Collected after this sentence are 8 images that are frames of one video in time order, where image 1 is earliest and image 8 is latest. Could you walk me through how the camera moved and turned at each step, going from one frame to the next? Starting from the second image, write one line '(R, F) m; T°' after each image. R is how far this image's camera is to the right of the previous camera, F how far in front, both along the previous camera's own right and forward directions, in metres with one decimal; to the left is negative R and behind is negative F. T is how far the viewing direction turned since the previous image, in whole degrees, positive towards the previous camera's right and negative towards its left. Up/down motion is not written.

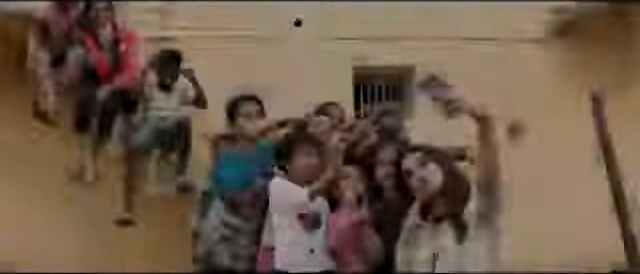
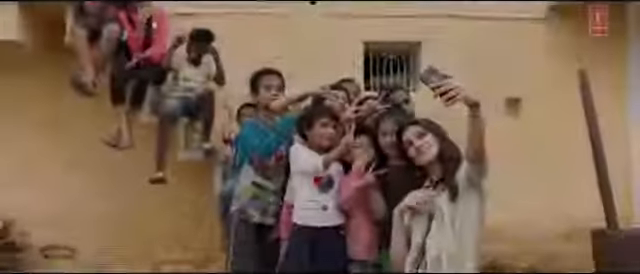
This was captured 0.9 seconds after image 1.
(0.0, -0.4) m; -1°
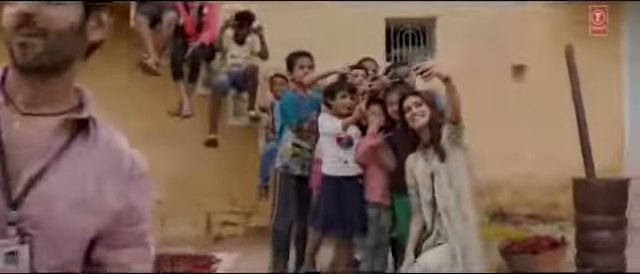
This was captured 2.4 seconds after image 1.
(+0.1, -0.9) m; -3°
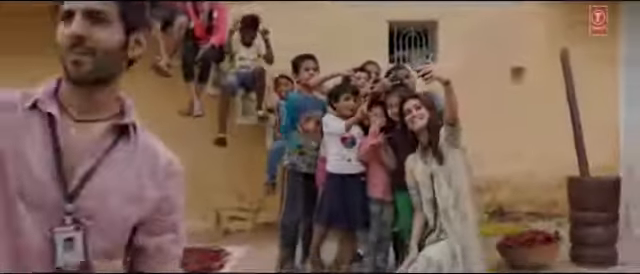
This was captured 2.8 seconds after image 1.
(0.0, -0.2) m; 0°
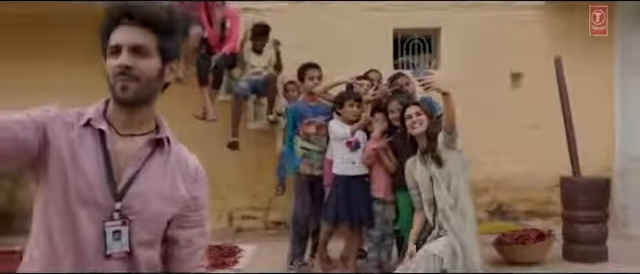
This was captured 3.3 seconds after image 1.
(0.0, -0.3) m; -1°
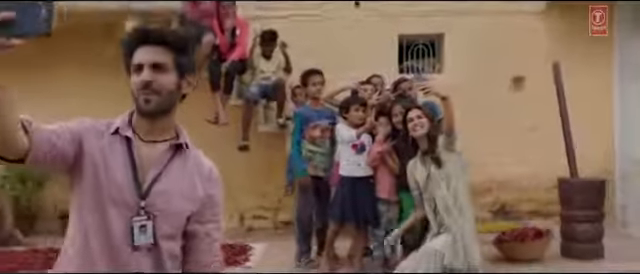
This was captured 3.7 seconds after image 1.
(0.0, -0.2) m; -1°
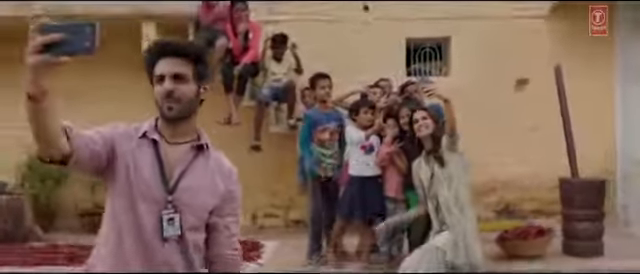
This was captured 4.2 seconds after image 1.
(0.0, -0.2) m; -1°
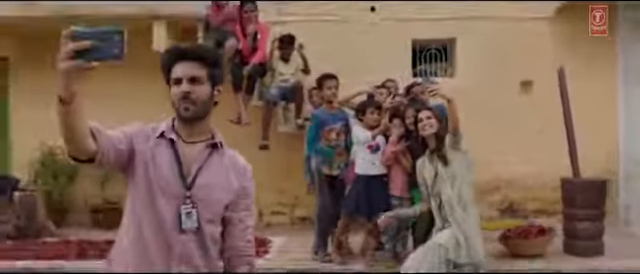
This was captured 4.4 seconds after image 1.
(0.0, -0.1) m; 0°
